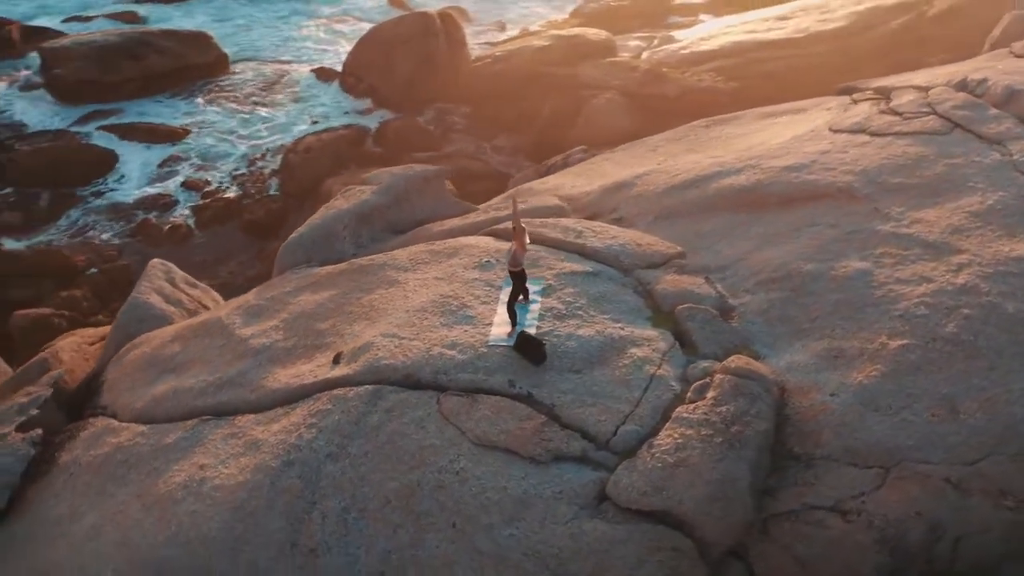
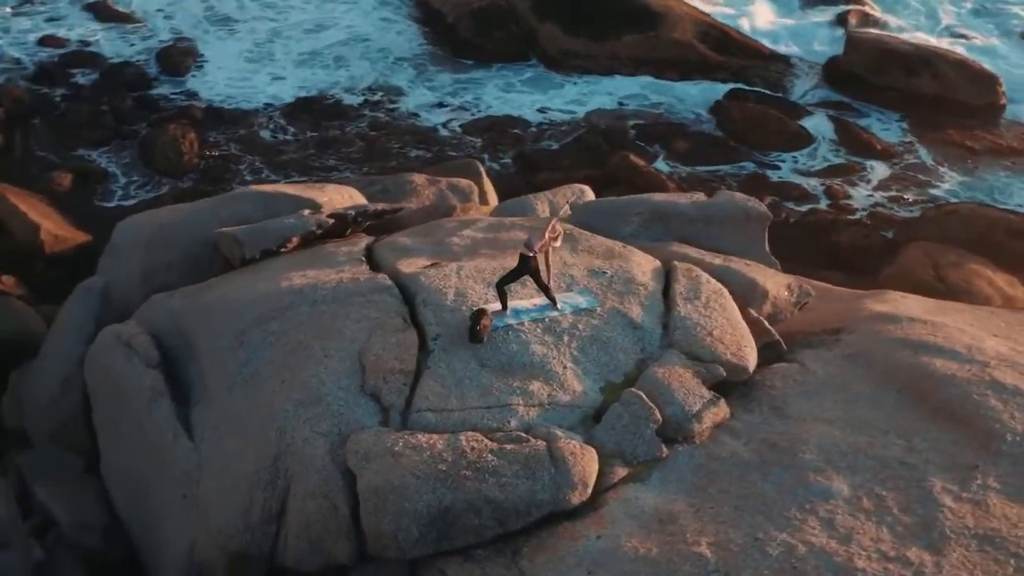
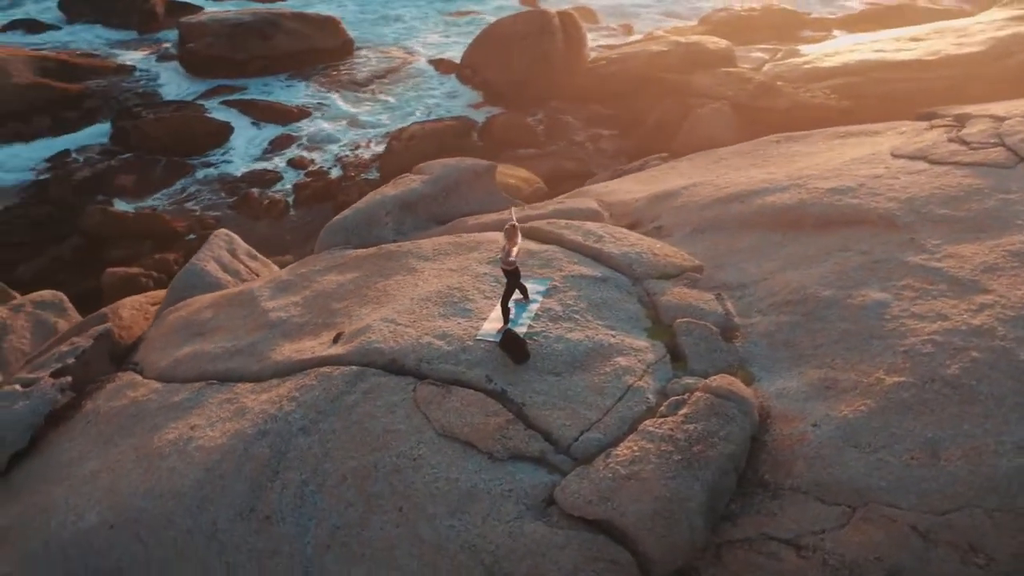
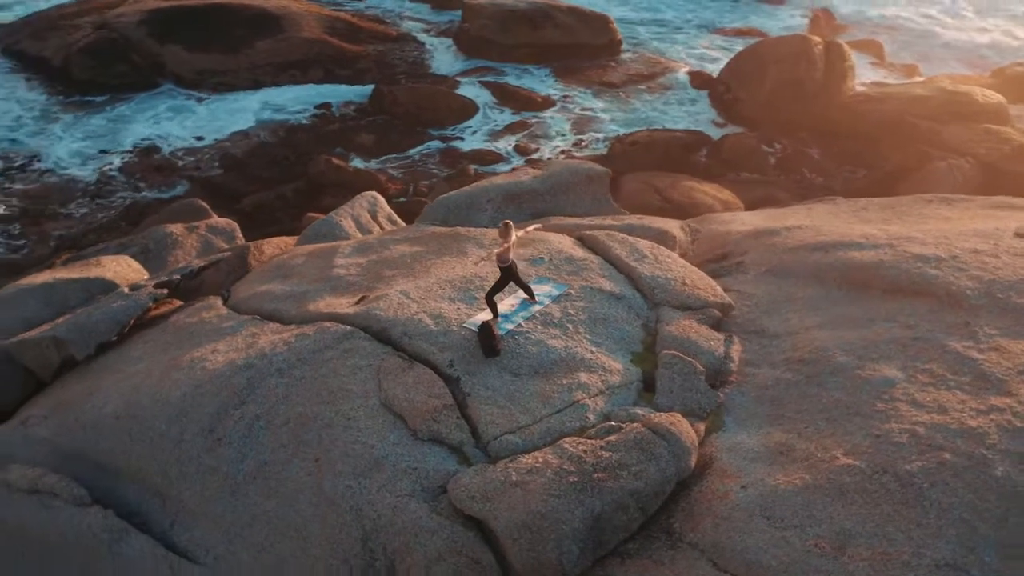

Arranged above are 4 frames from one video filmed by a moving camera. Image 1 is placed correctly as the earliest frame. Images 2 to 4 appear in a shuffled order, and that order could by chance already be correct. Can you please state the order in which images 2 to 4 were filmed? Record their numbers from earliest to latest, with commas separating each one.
3, 4, 2
